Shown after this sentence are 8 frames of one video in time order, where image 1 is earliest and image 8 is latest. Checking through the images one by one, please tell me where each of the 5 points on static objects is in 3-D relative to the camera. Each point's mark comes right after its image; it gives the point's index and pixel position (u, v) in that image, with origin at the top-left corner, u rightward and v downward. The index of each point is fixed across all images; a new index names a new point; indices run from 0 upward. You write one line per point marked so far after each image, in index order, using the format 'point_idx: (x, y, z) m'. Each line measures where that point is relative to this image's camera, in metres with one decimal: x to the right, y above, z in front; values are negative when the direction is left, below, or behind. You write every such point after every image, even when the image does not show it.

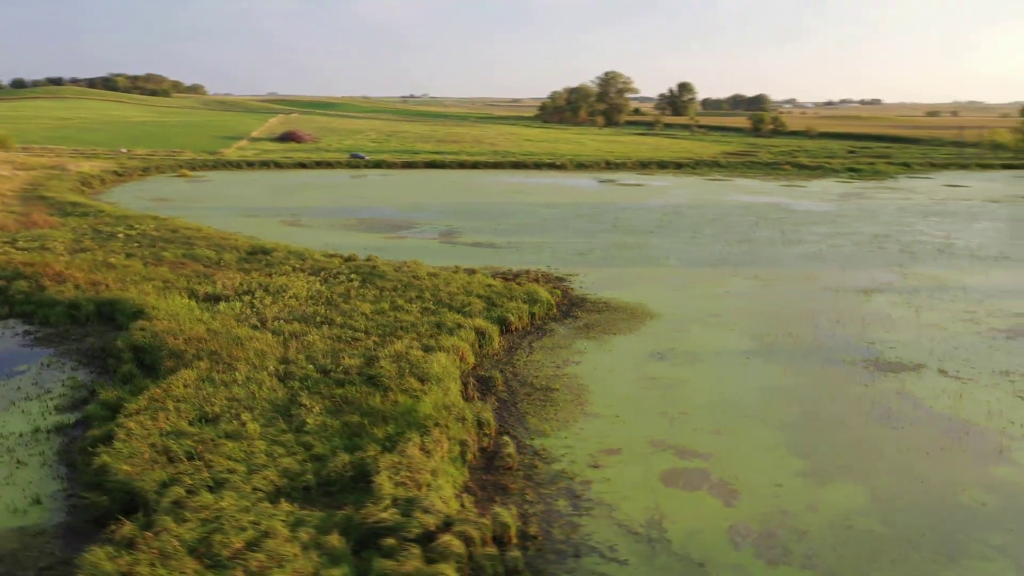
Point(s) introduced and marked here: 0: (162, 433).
0: (-3.2, -1.3, +7.4) m
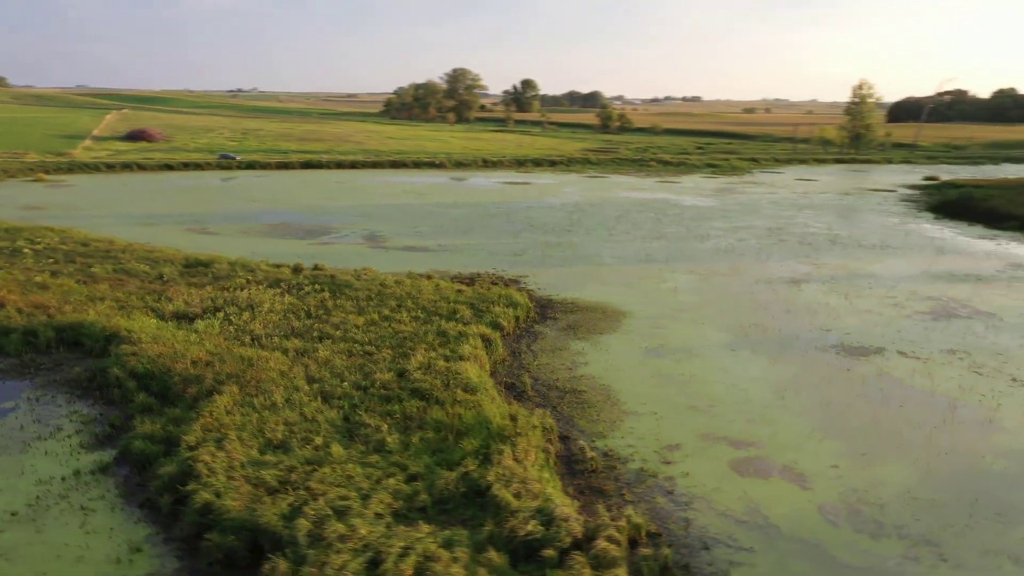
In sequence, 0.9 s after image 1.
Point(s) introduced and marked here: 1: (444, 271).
0: (-2.3, -1.5, +7.0) m
1: (-1.4, +0.3, +16.1) m
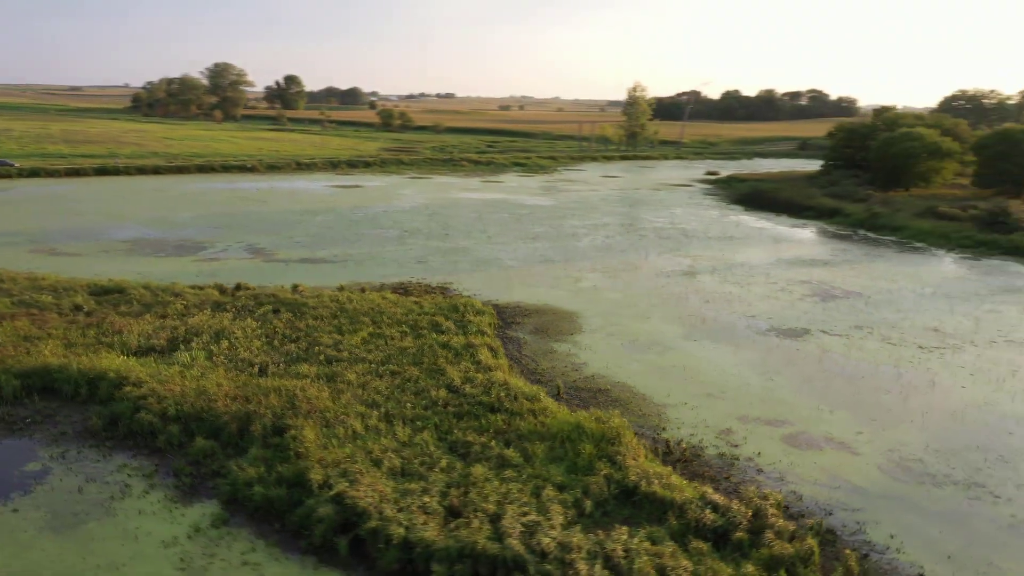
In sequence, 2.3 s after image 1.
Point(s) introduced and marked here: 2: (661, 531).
0: (-1.0, -1.8, +7.0) m
1: (-2.8, +0.1, +16.0) m
2: (+1.2, -2.0, +6.5) m
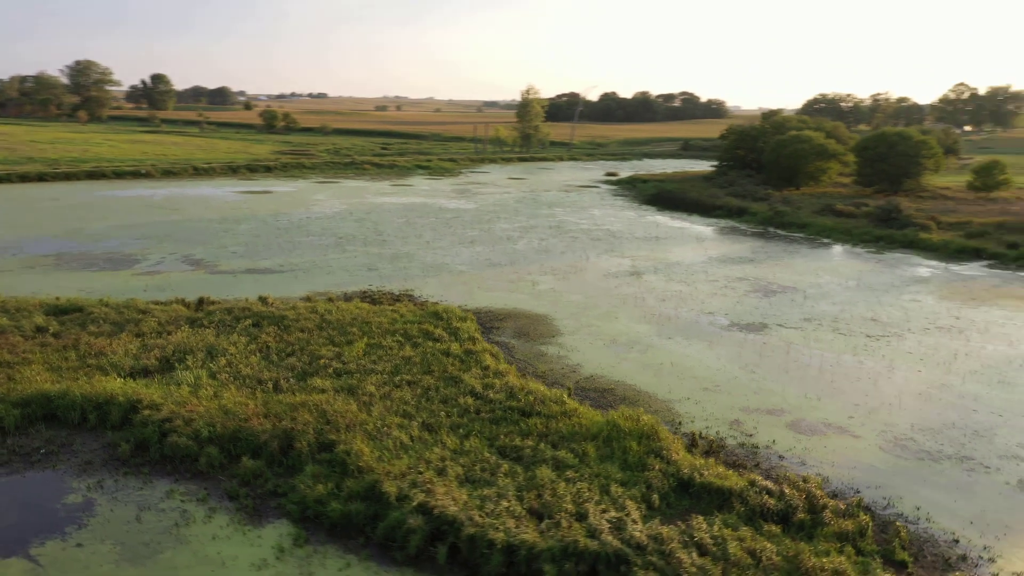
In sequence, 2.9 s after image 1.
0: (-0.4, -1.9, +7.2) m
1: (-3.5, -0.1, +15.8) m
2: (+1.9, -2.0, +7.1) m
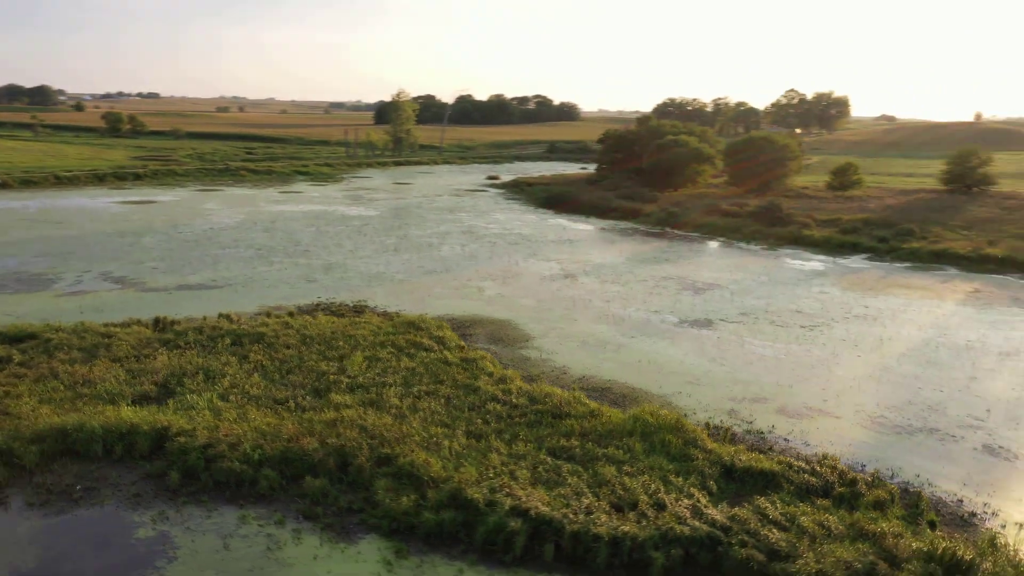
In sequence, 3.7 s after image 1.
0: (+0.4, -2.0, +7.6) m
1: (-4.3, -0.3, +15.5) m
2: (+2.7, -2.0, +7.9) m
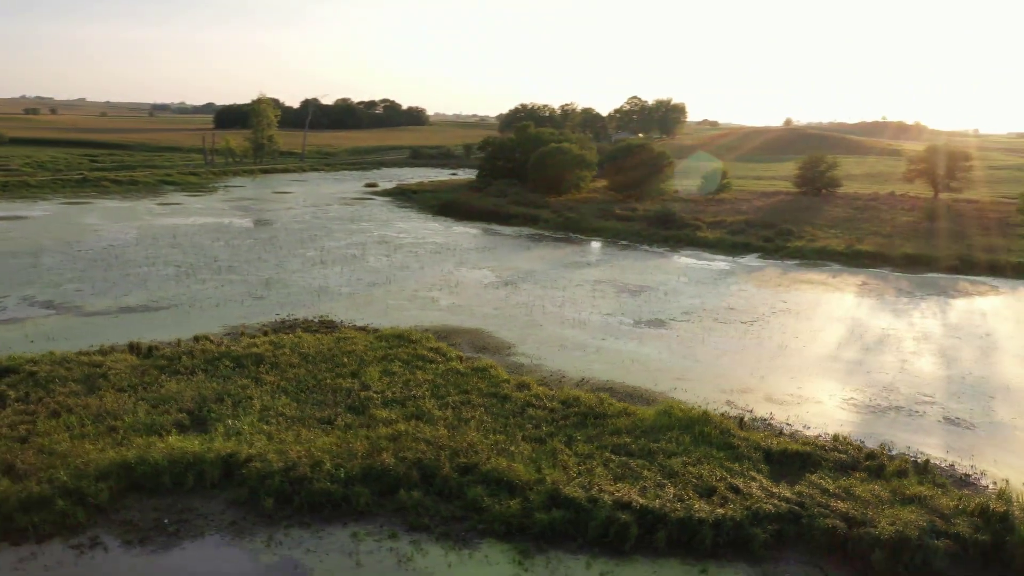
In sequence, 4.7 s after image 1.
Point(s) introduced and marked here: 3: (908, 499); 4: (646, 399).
0: (+1.4, -2.1, +8.3) m
1: (-4.8, -0.7, +15.2) m
2: (+3.5, -2.1, +9.1) m
3: (+4.1, -2.2, +8.4) m
4: (+1.9, -1.6, +11.4) m
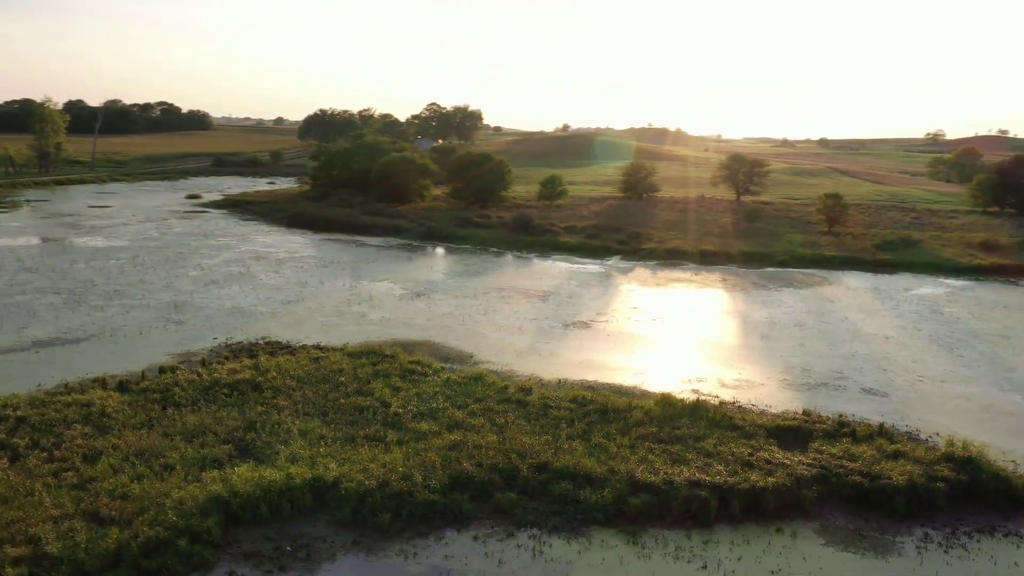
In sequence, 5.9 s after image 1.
0: (+2.2, -2.2, +9.6) m
1: (-5.5, -1.1, +14.7) m
2: (+4.1, -2.0, +10.9) m
3: (+4.9, -2.1, +10.4) m
4: (+1.9, -1.7, +12.8) m
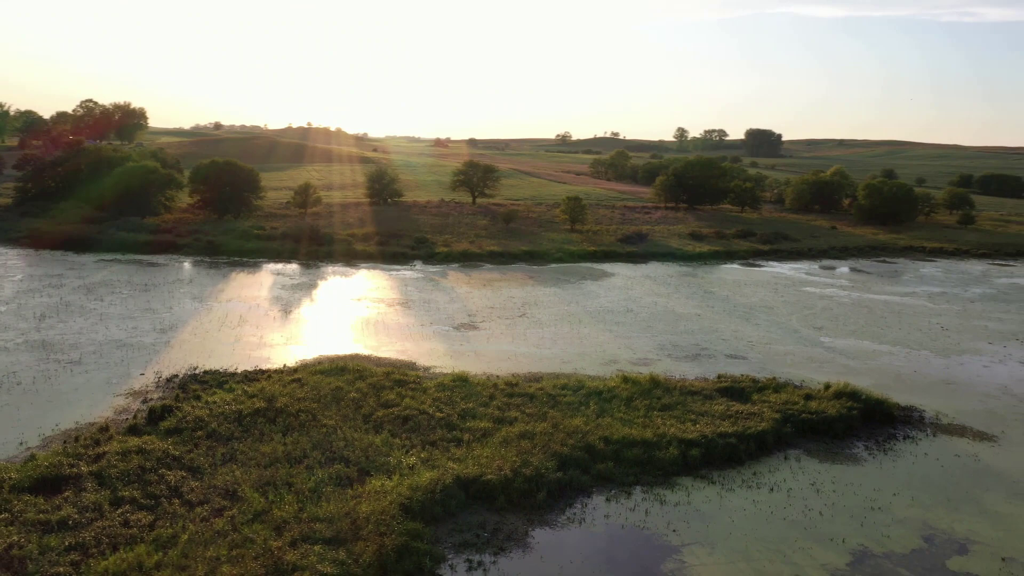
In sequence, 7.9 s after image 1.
0: (+3.1, -2.1, +12.6) m
1: (-6.1, -1.7, +14.0) m
2: (+4.3, -1.9, +14.5) m
3: (+5.2, -1.9, +14.3) m
4: (+1.5, -1.7, +15.3) m
